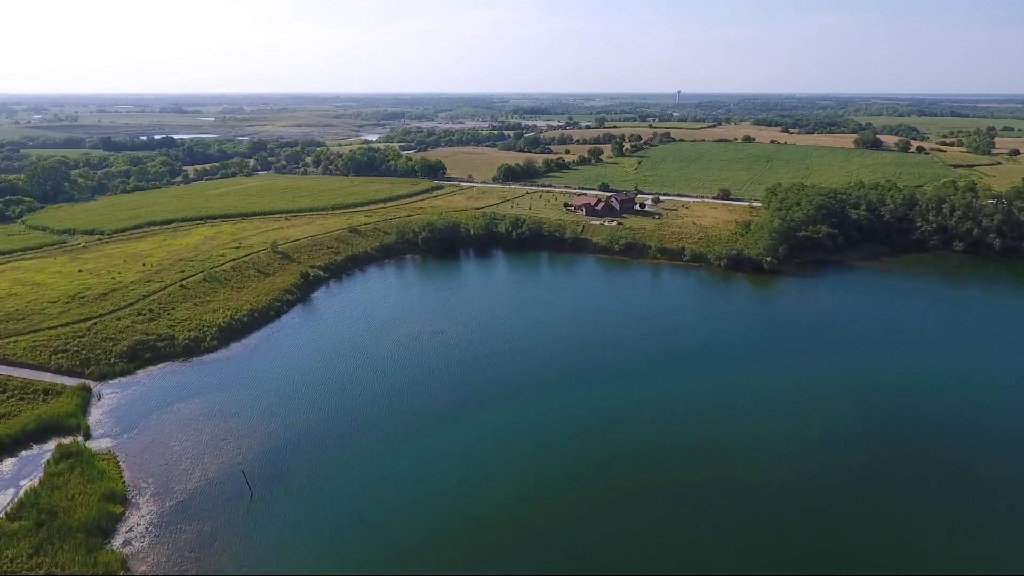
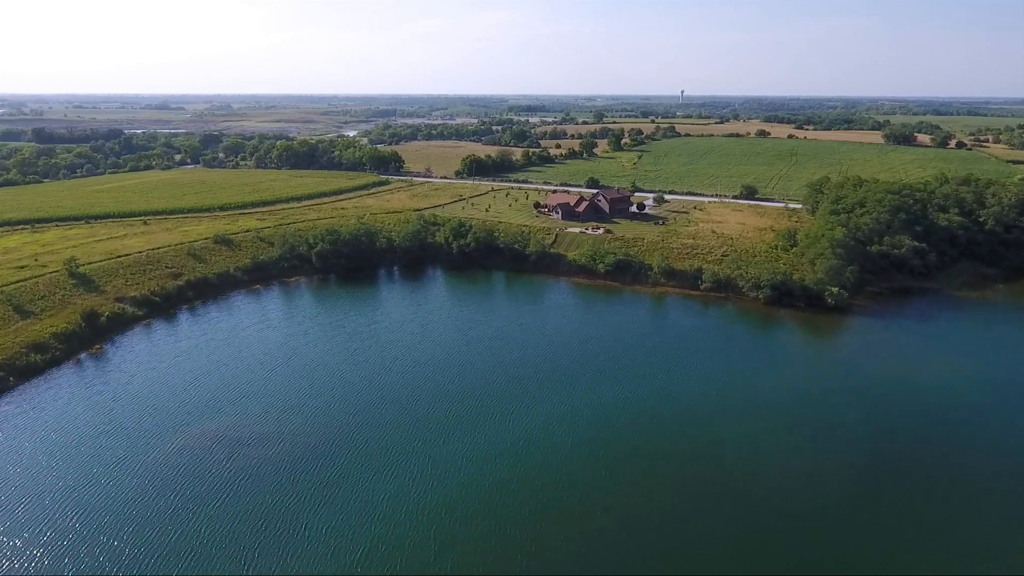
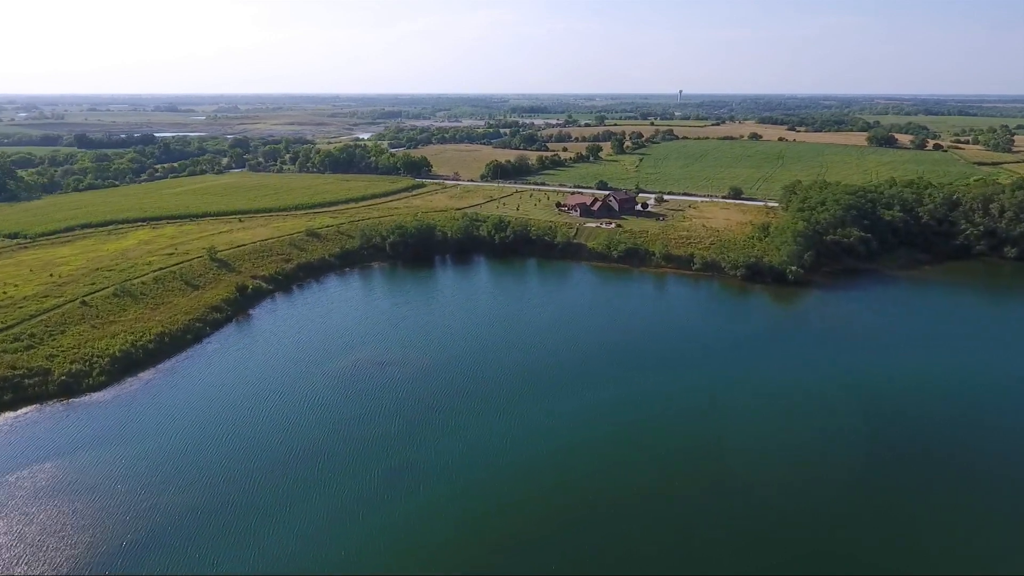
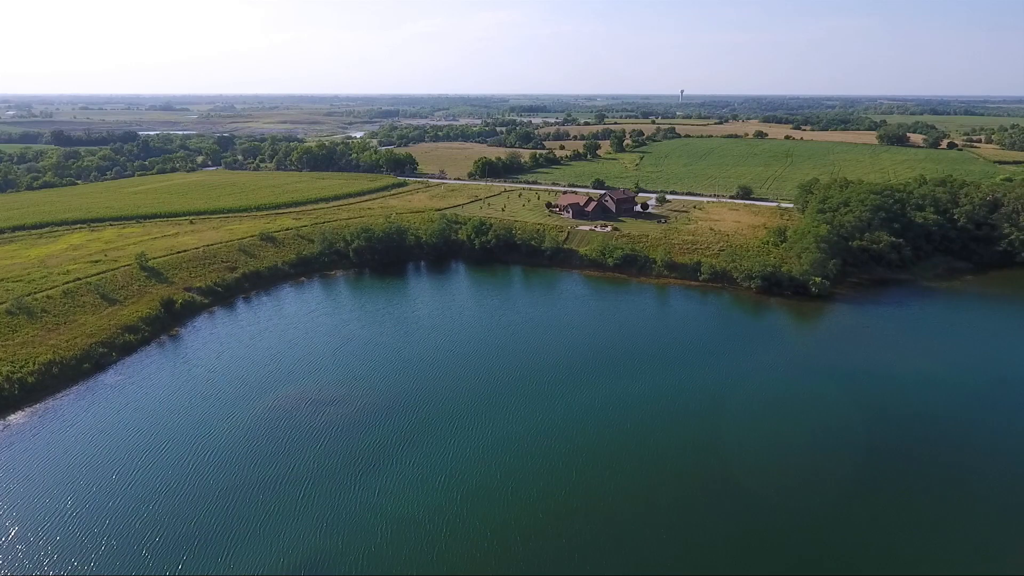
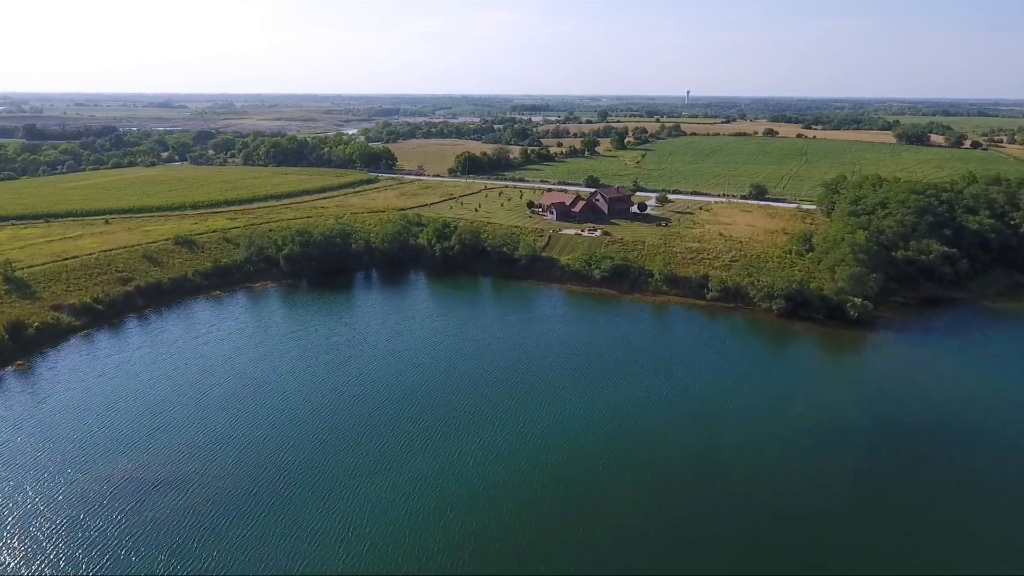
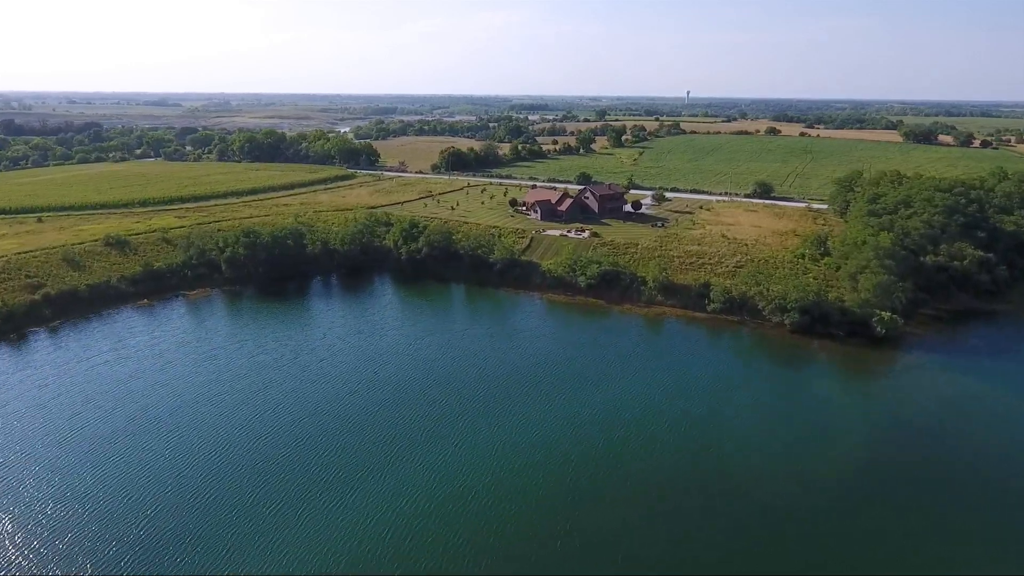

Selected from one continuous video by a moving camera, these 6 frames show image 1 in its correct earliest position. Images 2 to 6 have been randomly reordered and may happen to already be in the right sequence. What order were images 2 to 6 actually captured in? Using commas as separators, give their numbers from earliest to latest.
3, 4, 2, 5, 6
